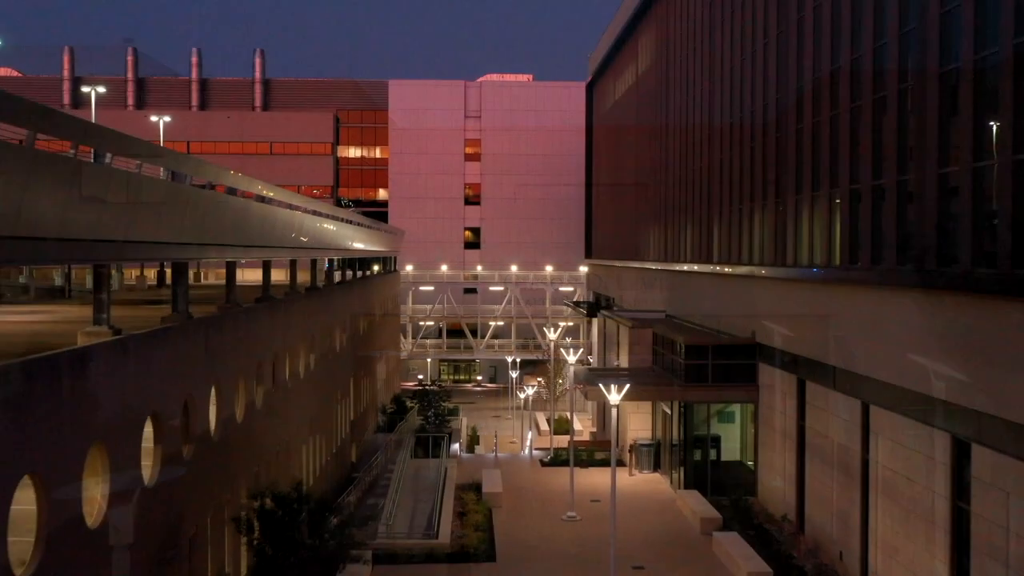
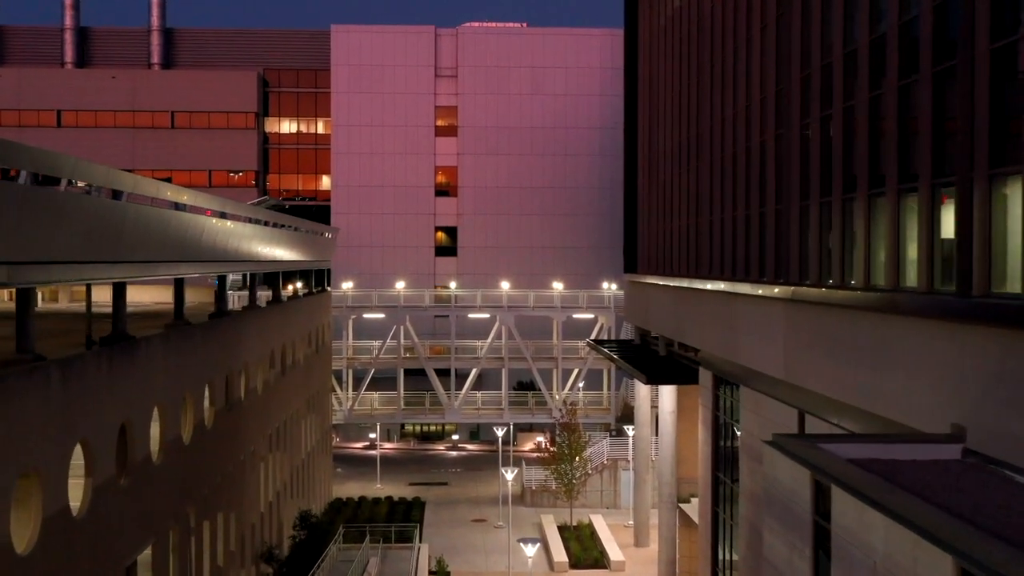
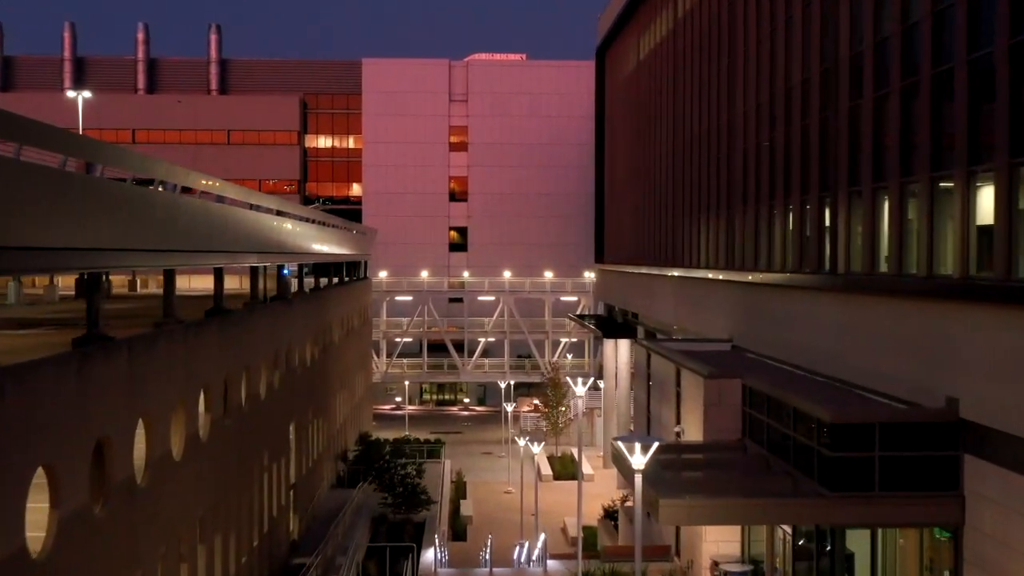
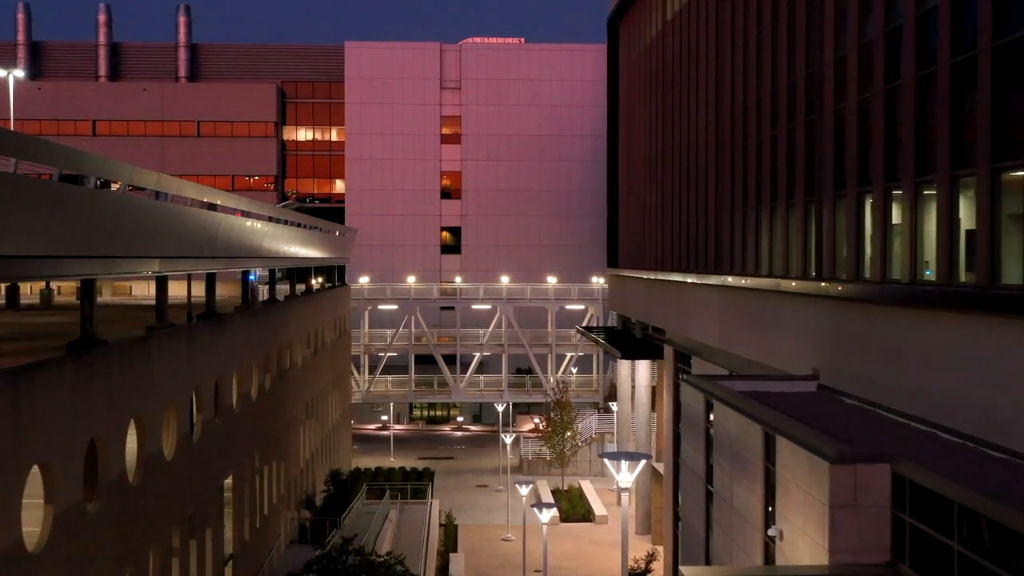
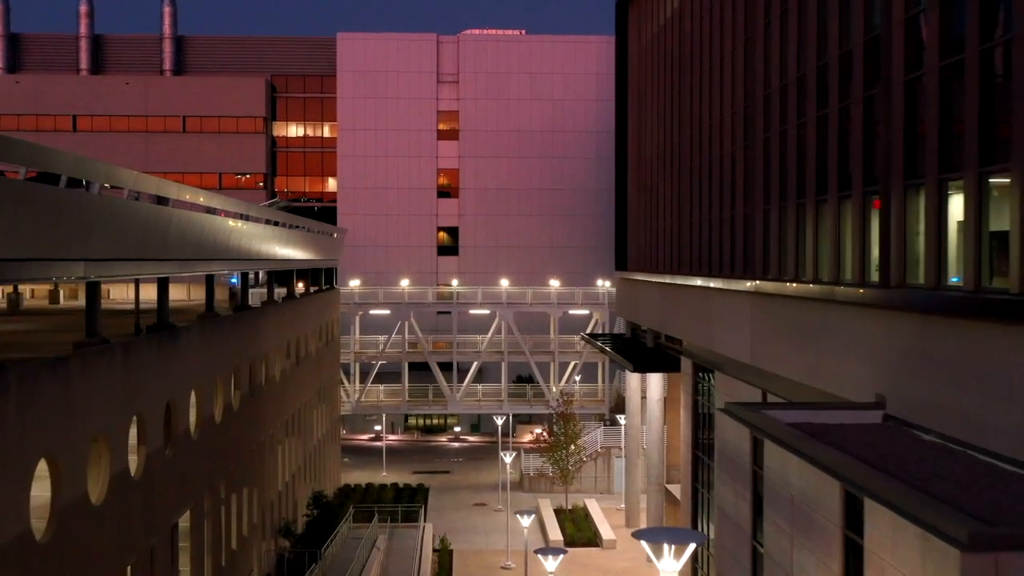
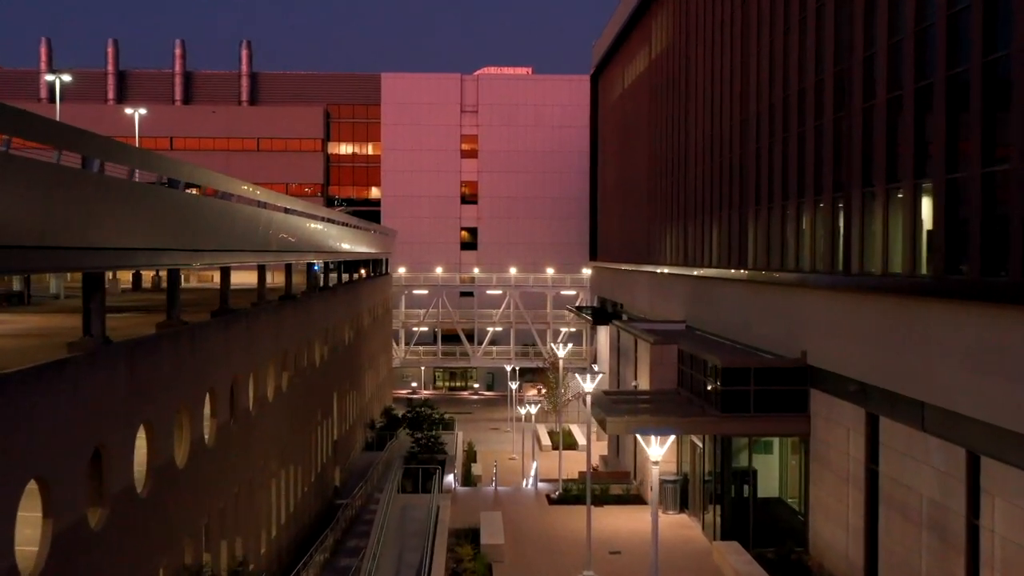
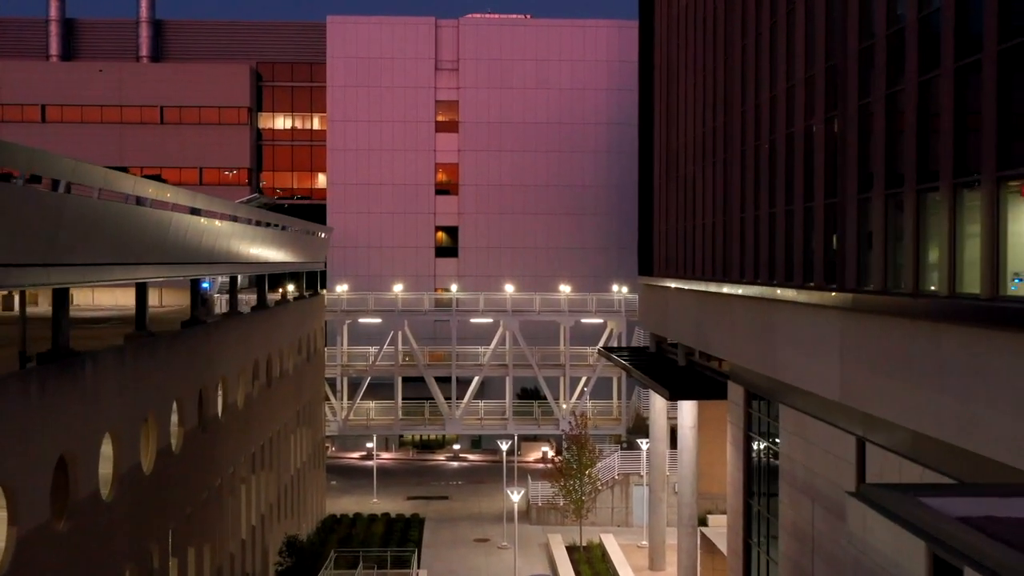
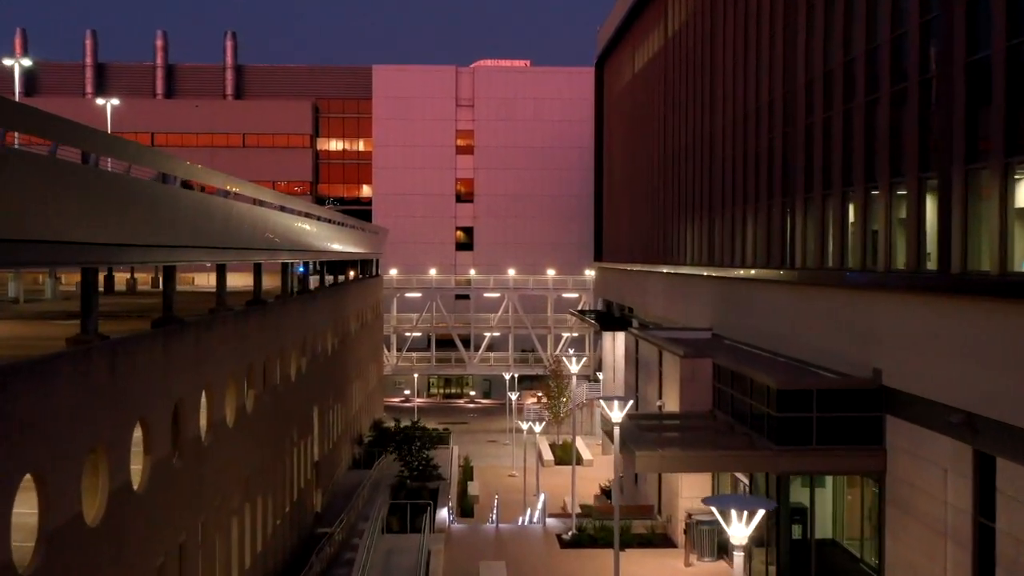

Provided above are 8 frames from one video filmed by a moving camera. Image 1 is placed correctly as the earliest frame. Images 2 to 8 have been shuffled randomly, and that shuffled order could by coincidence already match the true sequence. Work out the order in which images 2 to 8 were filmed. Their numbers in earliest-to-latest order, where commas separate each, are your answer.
6, 8, 3, 4, 5, 2, 7
